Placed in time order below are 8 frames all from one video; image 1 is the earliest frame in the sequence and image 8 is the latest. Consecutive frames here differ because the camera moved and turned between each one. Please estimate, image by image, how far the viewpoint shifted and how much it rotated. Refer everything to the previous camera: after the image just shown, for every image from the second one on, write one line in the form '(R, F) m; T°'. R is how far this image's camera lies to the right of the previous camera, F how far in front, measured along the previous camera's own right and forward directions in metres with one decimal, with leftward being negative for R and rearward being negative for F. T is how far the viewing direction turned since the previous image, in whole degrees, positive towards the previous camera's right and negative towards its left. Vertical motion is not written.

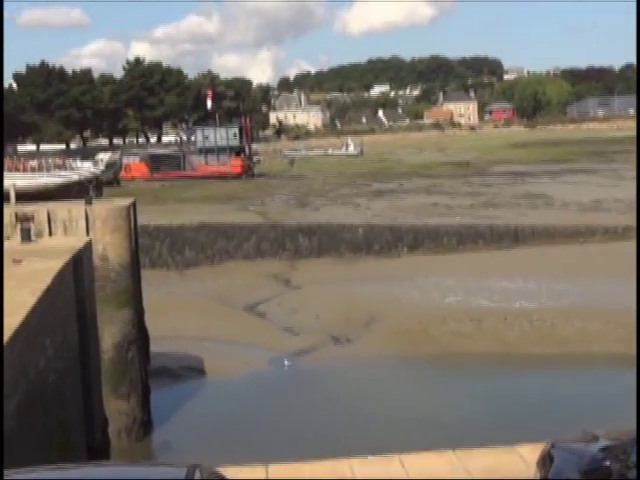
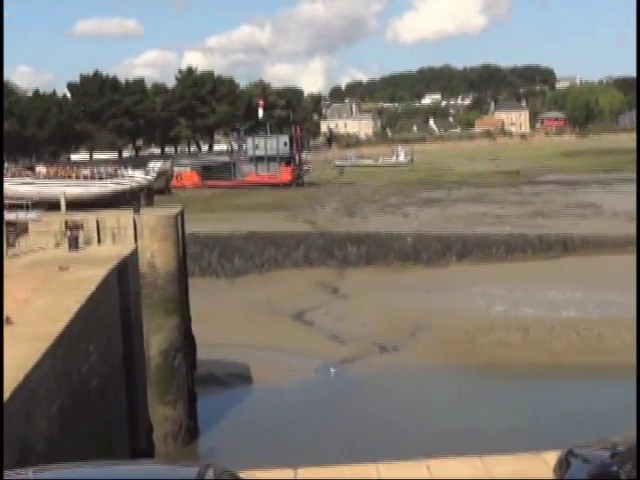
(+0.4, -0.1) m; -3°
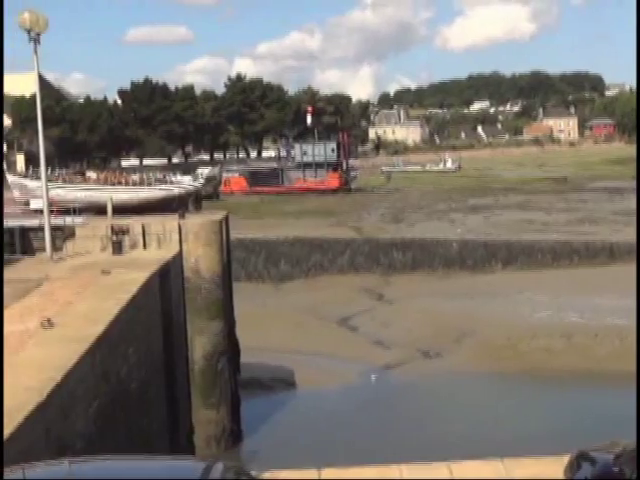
(+0.4, -0.2) m; -3°
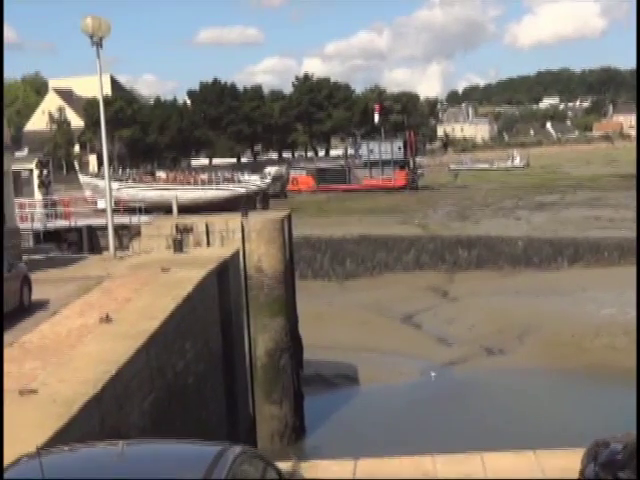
(+0.7, -0.2) m; -4°
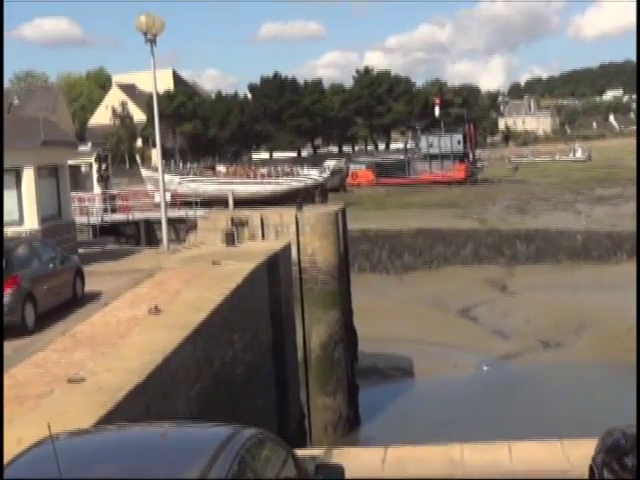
(+0.7, -0.1) m; -4°
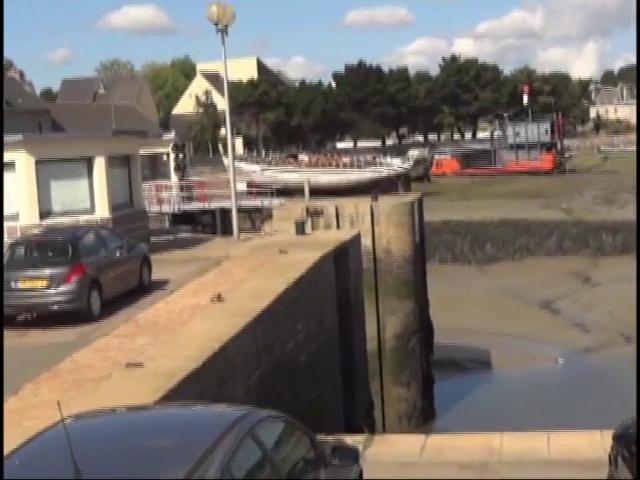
(+1.0, +0.2) m; -6°
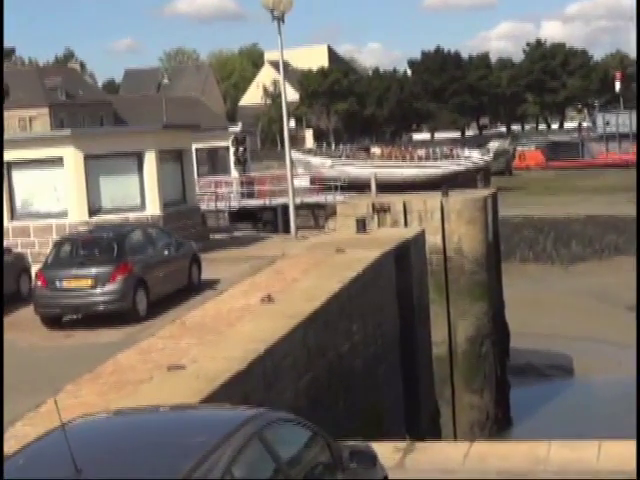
(+0.9, +1.2) m; -5°
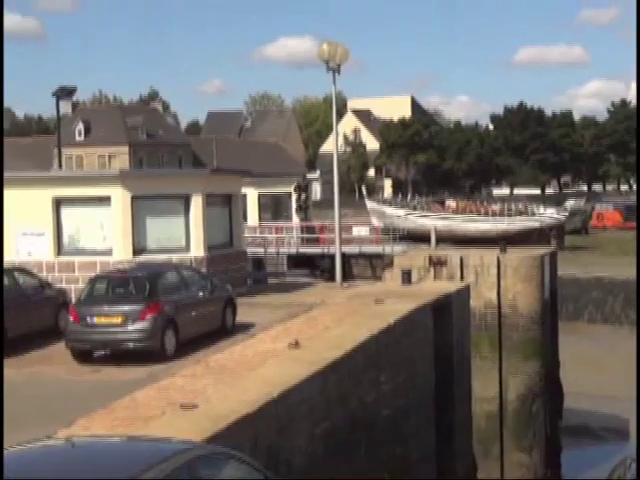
(+2.1, -0.1) m; -8°
